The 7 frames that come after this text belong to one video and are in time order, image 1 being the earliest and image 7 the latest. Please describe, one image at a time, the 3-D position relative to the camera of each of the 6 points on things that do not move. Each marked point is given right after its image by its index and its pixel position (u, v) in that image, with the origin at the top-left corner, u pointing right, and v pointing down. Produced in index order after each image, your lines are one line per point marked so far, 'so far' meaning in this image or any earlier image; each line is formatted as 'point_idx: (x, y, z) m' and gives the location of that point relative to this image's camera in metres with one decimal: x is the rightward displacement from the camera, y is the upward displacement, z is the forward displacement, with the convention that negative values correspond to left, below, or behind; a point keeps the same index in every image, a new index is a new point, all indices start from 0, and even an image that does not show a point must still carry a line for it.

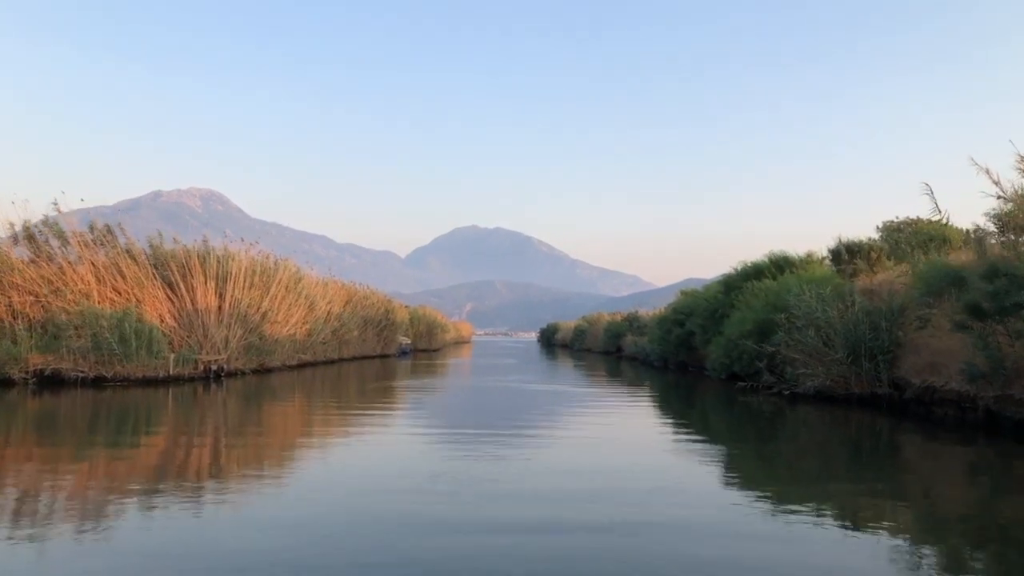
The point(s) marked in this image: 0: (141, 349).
0: (-7.1, -1.2, +15.6) m
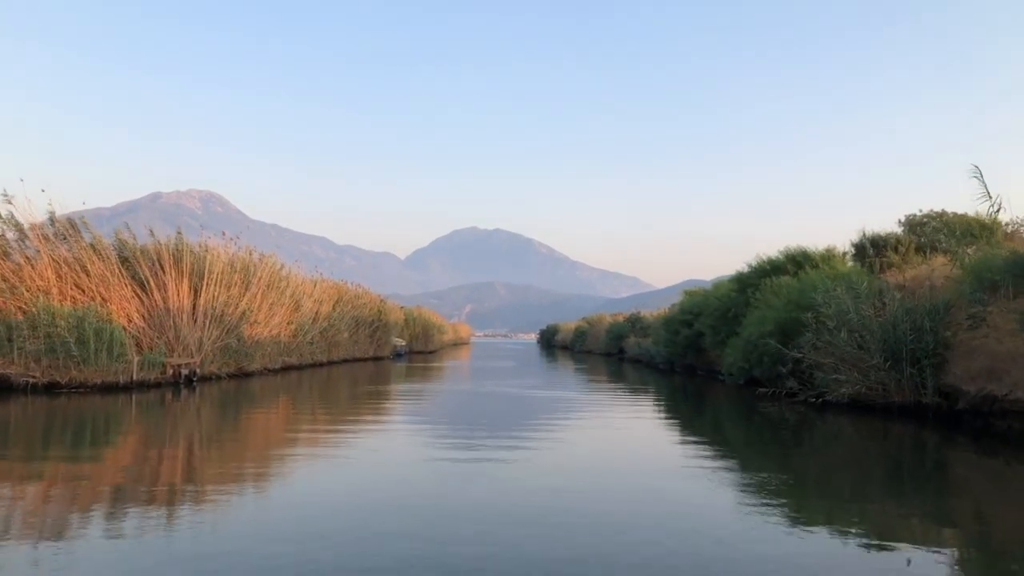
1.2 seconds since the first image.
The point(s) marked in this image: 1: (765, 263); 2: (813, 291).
0: (-7.1, -1.1, +14.3) m
1: (+6.0, +0.6, +19.5) m
2: (+5.1, 0.0, +13.8) m
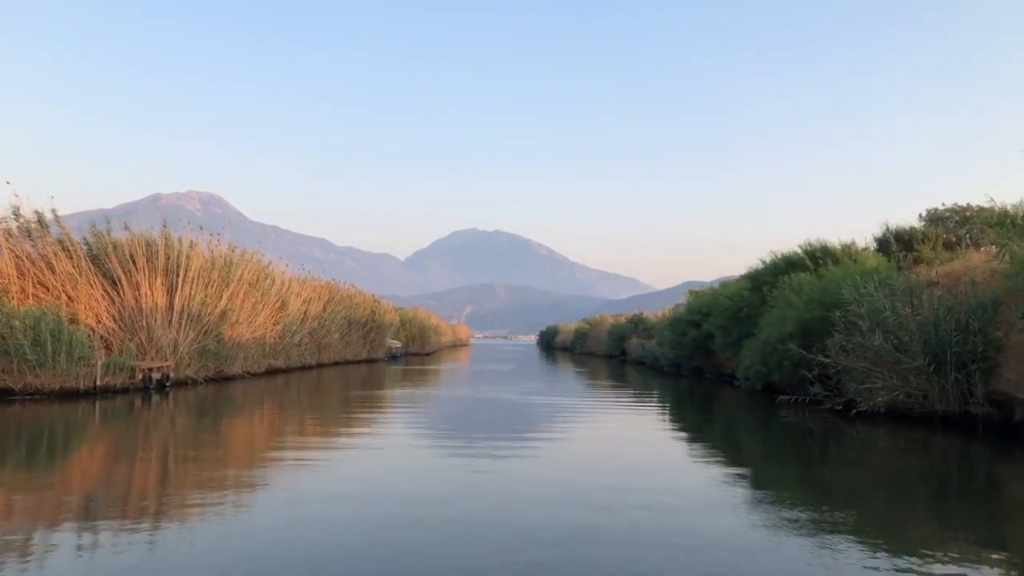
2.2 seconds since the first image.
0: (-7.1, -1.1, +13.2) m
1: (+5.9, +0.7, +18.4) m
2: (+5.0, 0.0, +12.7) m
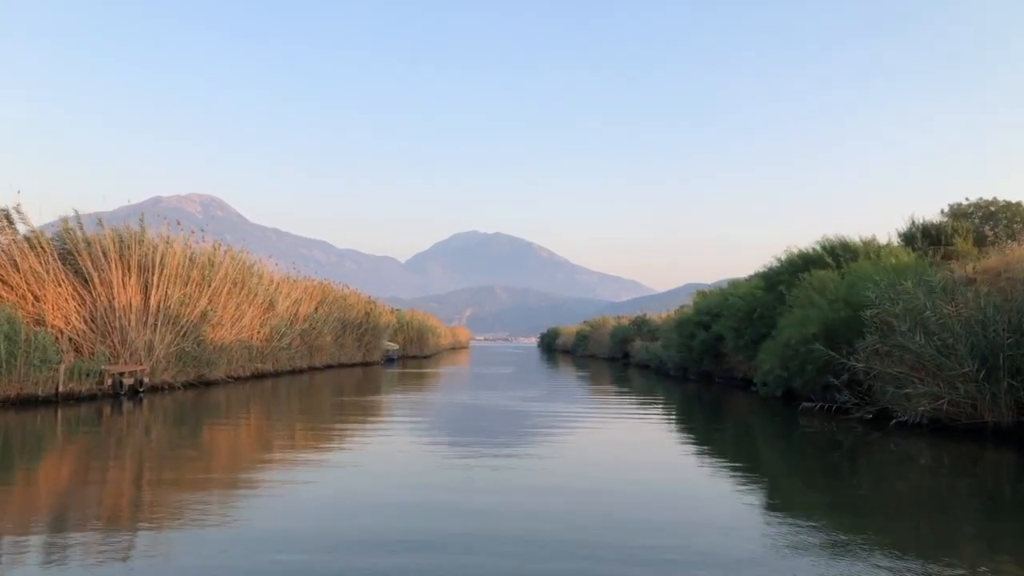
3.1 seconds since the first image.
0: (-7.2, -1.0, +12.2) m
1: (+5.9, +0.7, +17.4) m
2: (+5.0, 0.0, +11.7) m
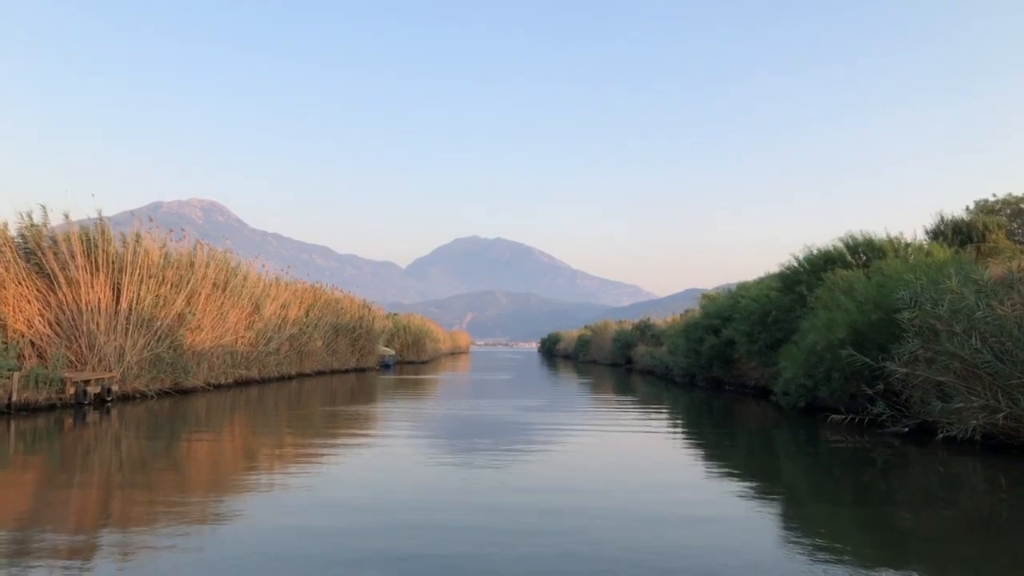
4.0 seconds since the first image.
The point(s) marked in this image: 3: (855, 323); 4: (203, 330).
0: (-7.2, -1.0, +11.1) m
1: (+5.9, +0.6, +16.3) m
2: (+5.0, 0.0, +10.7) m
3: (+4.7, -0.5, +11.5) m
4: (-6.0, -0.8, +16.2) m
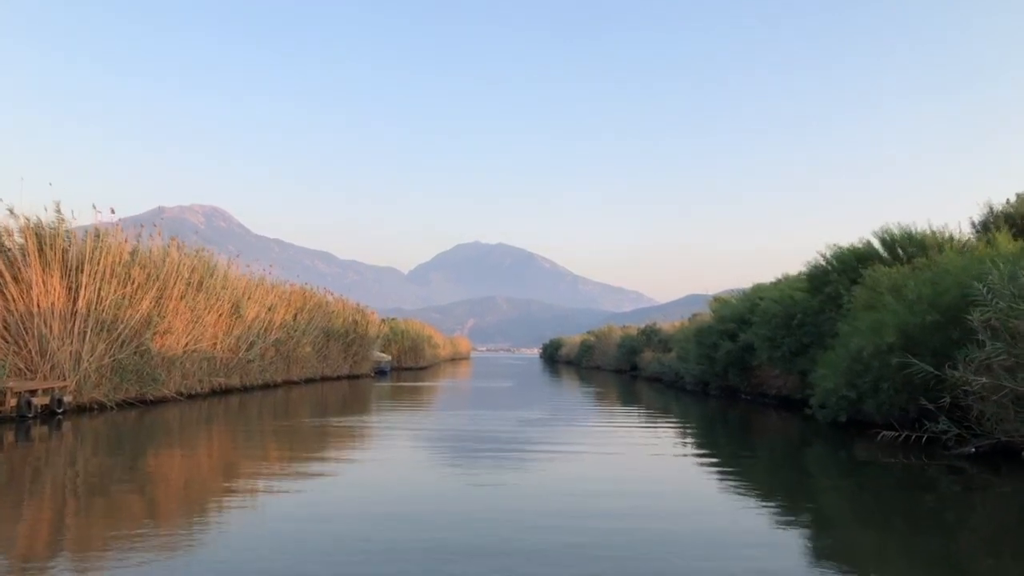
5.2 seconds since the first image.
0: (-7.2, -1.0, +9.8) m
1: (+5.9, +0.6, +15.0) m
2: (+5.0, +0.1, +9.3) m
3: (+4.7, -0.4, +10.1) m
4: (-6.0, -0.8, +14.8) m
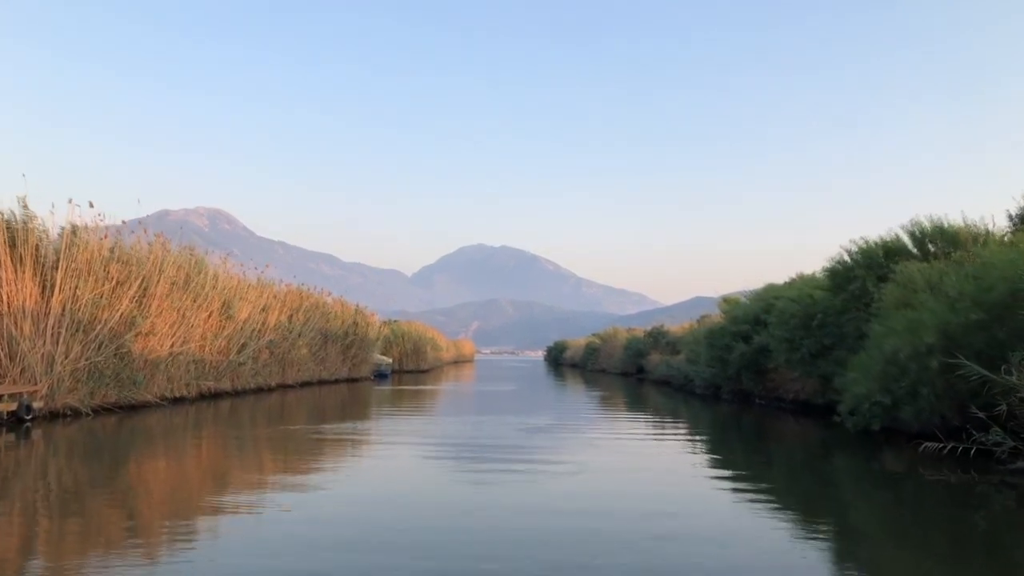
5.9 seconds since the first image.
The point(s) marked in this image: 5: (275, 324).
0: (-7.2, -1.0, +9.1) m
1: (+5.9, +0.6, +14.2) m
2: (+5.0, +0.1, +8.5) m
3: (+4.7, -0.4, +9.3) m
4: (-5.9, -0.8, +14.1) m
5: (-5.6, -0.9, +19.6) m
